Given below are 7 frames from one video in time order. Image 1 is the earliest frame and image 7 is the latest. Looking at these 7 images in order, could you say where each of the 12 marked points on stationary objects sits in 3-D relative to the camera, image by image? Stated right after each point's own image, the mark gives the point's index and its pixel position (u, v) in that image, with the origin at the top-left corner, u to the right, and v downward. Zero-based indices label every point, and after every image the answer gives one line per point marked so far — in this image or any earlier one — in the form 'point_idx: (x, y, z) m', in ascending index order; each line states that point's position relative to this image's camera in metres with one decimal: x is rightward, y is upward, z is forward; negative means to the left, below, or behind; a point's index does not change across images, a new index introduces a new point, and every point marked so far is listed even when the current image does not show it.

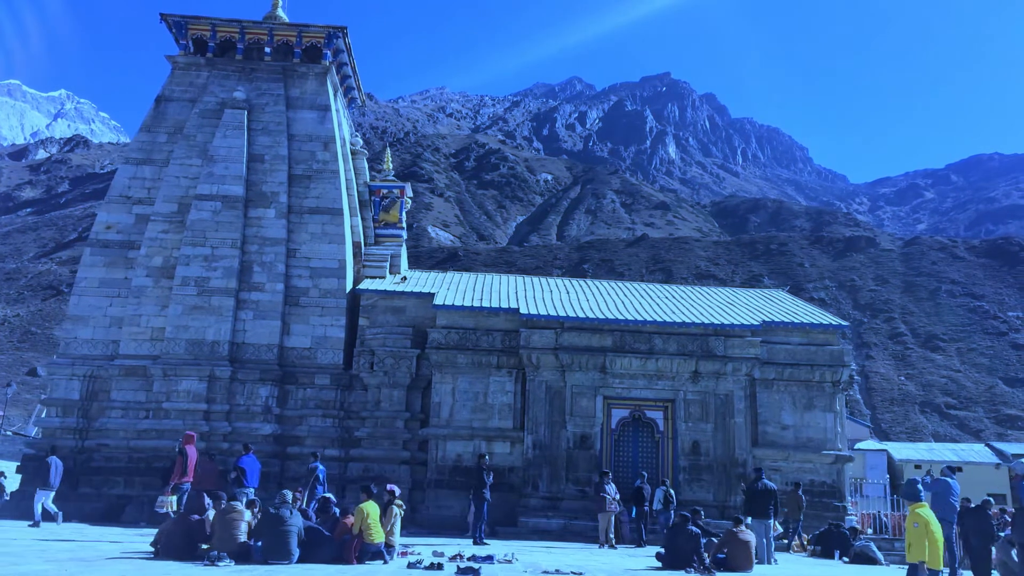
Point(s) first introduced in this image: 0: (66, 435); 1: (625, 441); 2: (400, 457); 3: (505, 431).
0: (-10.3, -3.4, +19.7) m
1: (+2.5, -3.4, +19.2) m
2: (-2.6, -3.9, +19.8) m
3: (-0.2, -3.2, +19.2) m
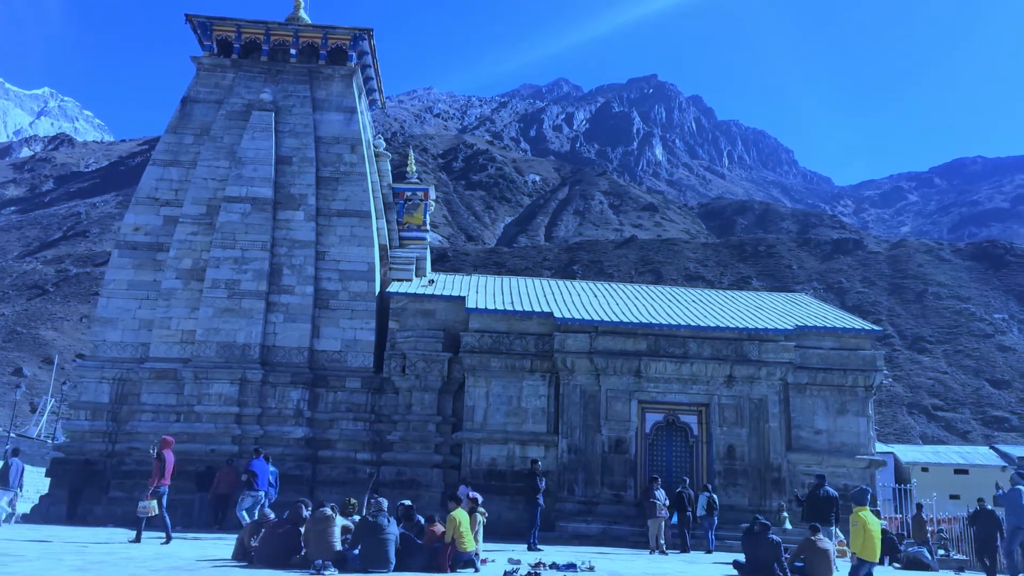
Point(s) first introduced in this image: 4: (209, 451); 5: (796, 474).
0: (-9.5, -3.4, +19.5) m
1: (+3.3, -3.5, +19.2) m
2: (-1.8, -4.0, +19.7) m
3: (+0.6, -3.3, +19.2) m
4: (-6.8, -3.7, +19.2) m
5: (+6.4, -4.2, +19.3) m
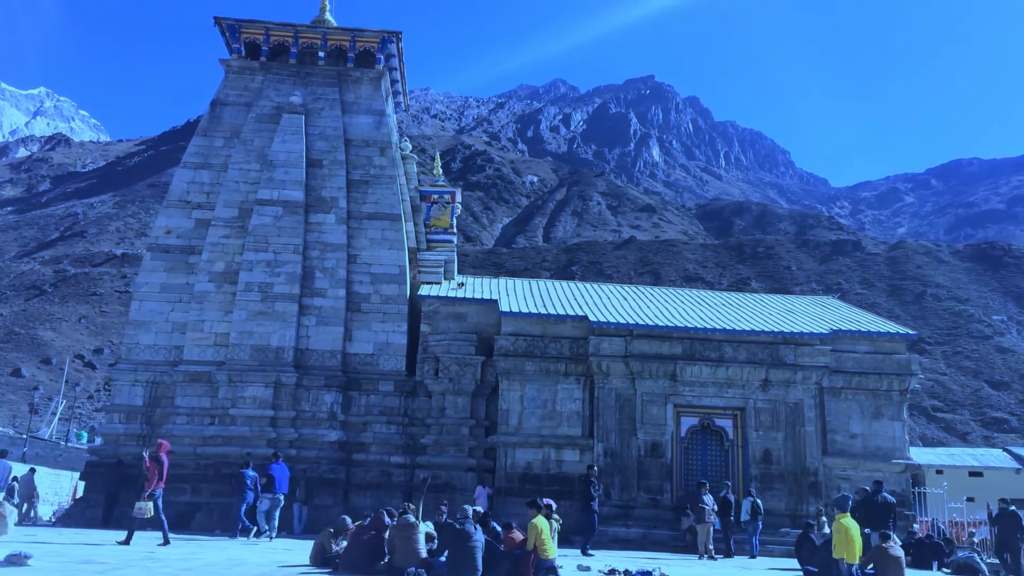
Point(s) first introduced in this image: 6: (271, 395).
0: (-8.8, -3.5, +19.5) m
1: (+4.1, -3.6, +19.2) m
2: (-1.0, -4.1, +19.7) m
3: (+1.4, -3.4, +19.1) m
4: (-6.0, -3.7, +19.2) m
5: (+7.2, -4.3, +19.3) m
6: (-5.6, -2.5, +19.8) m
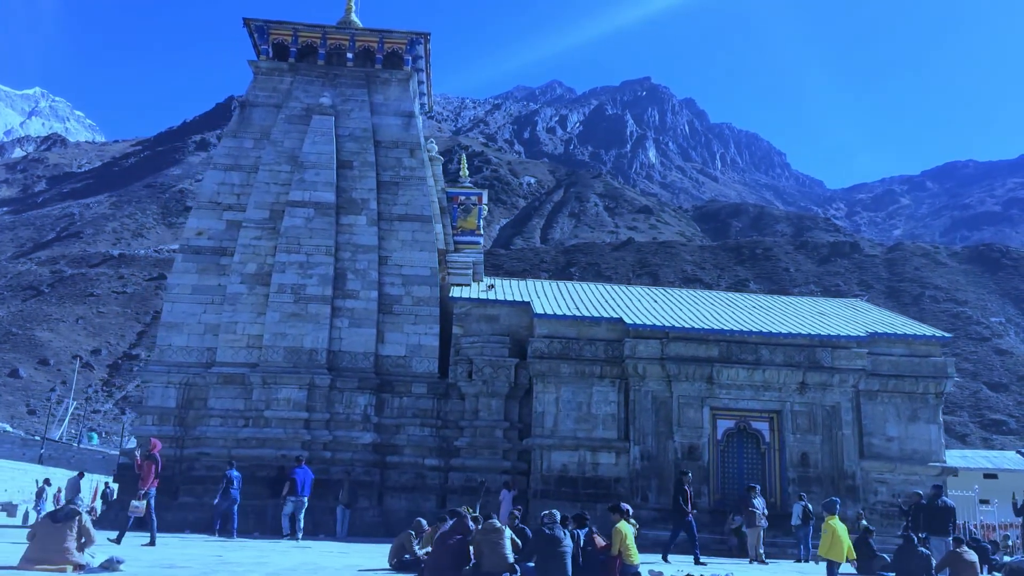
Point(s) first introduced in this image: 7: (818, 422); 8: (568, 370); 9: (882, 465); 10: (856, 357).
0: (-8.0, -3.5, +19.5) m
1: (+4.9, -3.7, +19.1) m
2: (-0.2, -4.1, +19.6) m
3: (+2.2, -3.4, +19.1) m
4: (-5.2, -3.8, +19.1) m
5: (+8.0, -4.3, +19.2) m
6: (-4.8, -2.5, +19.7) m
7: (+6.9, -3.0, +19.2) m
8: (+1.3, -1.9, +19.4) m
9: (+8.3, -4.0, +19.2) m
10: (+7.8, -1.6, +19.3) m
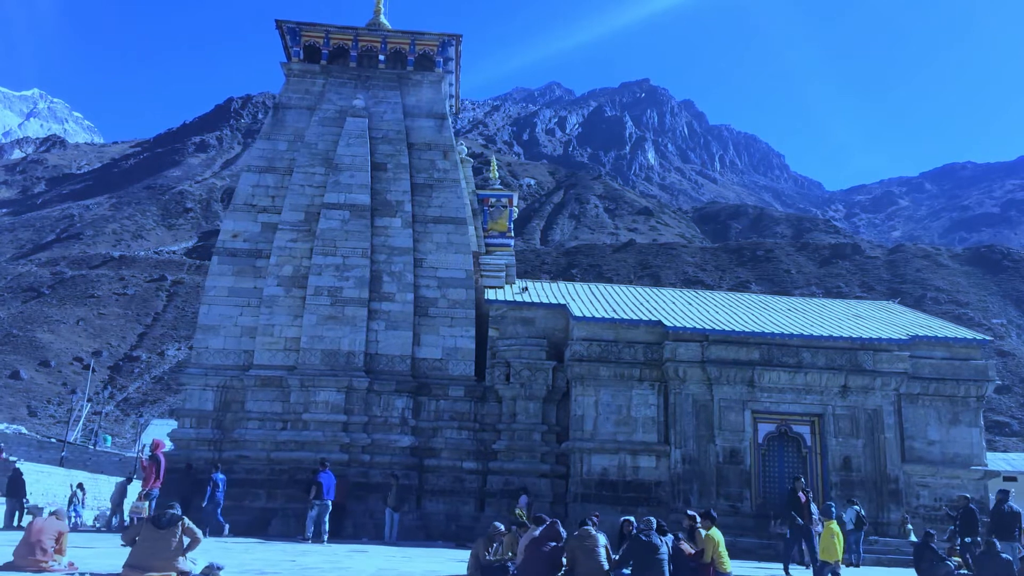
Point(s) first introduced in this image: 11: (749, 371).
0: (-7.1, -3.6, +19.4) m
1: (+5.8, -3.7, +19.0) m
2: (+0.6, -4.2, +19.6) m
3: (+3.1, -3.5, +19.0) m
4: (-4.3, -3.8, +19.1) m
5: (+8.9, -4.4, +19.1) m
6: (-3.9, -2.6, +19.7) m
7: (+7.7, -3.1, +19.0) m
8: (+2.2, -1.9, +19.3) m
9: (+9.2, -4.0, +19.1) m
10: (+8.7, -1.6, +19.2) m
11: (+5.2, -1.9, +19.0) m
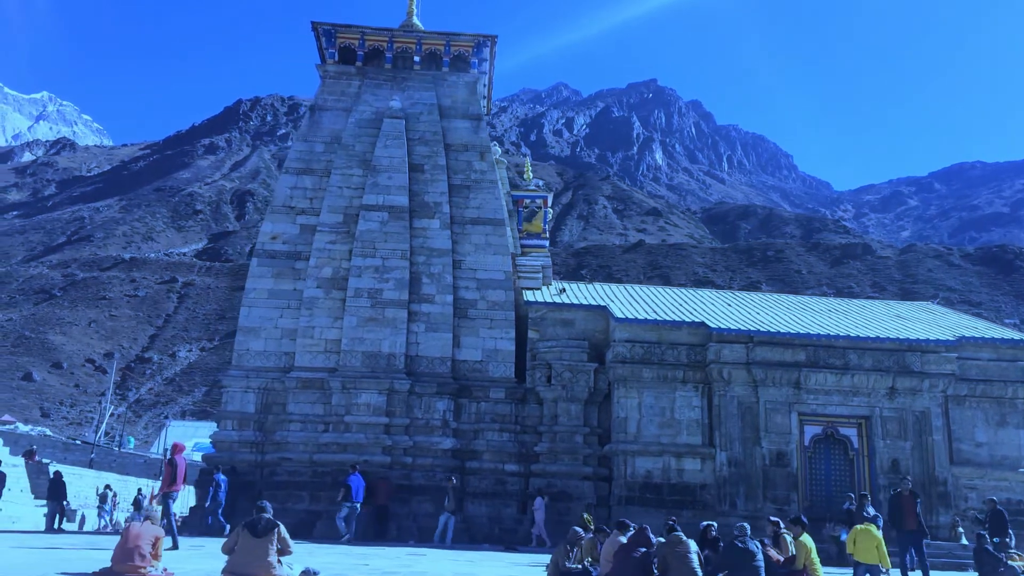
0: (-6.1, -3.6, +19.4) m
1: (+6.7, -3.8, +18.8) m
2: (+1.6, -4.2, +19.4) m
3: (+4.0, -3.5, +18.8) m
4: (-3.4, -3.9, +19.0) m
5: (+9.9, -4.4, +18.9) m
6: (-2.9, -2.6, +19.6) m
7: (+8.7, -3.1, +18.8) m
8: (+3.1, -1.9, +19.2) m
9: (+10.1, -4.0, +18.8) m
10: (+9.6, -1.6, +19.0) m
11: (+6.2, -1.9, +18.8) m
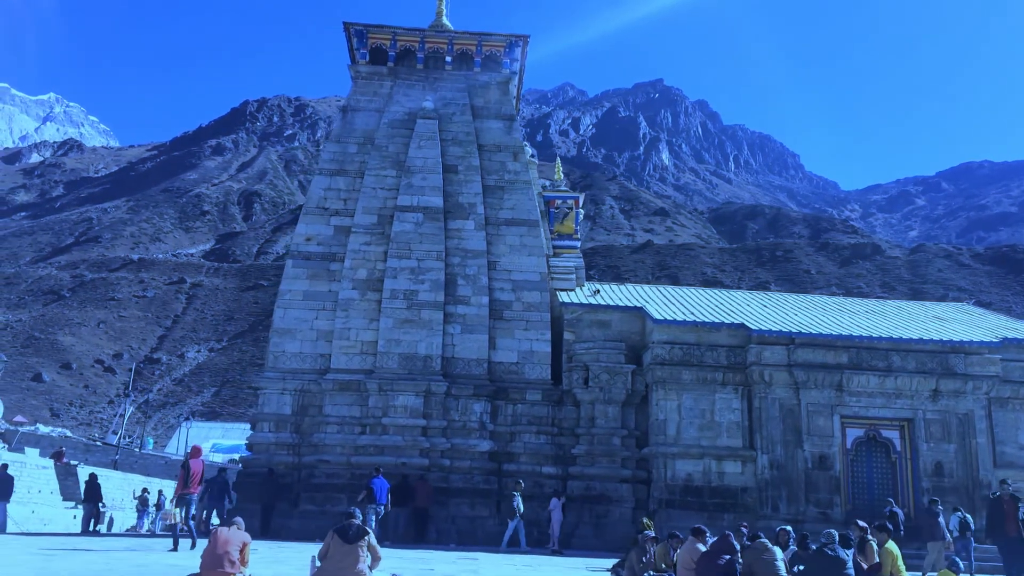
0: (-5.2, -3.7, +19.4) m
1: (+7.6, -3.8, +18.6) m
2: (+2.5, -4.2, +19.3) m
3: (+4.9, -3.5, +18.7) m
4: (-2.5, -3.9, +18.9) m
5: (+10.7, -4.4, +18.6) m
6: (-2.1, -2.6, +19.5) m
7: (+9.5, -3.1, +18.6) m
8: (+4.0, -2.0, +19.1) m
9: (+11.0, -4.1, +18.6) m
10: (+10.5, -1.7, +18.8) m
11: (+7.1, -1.9, +18.6) m
